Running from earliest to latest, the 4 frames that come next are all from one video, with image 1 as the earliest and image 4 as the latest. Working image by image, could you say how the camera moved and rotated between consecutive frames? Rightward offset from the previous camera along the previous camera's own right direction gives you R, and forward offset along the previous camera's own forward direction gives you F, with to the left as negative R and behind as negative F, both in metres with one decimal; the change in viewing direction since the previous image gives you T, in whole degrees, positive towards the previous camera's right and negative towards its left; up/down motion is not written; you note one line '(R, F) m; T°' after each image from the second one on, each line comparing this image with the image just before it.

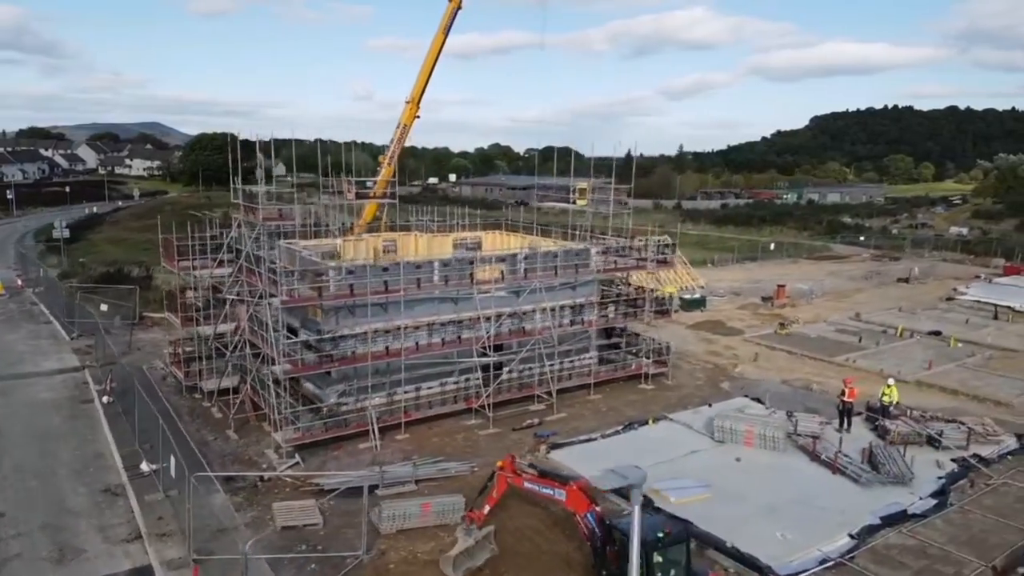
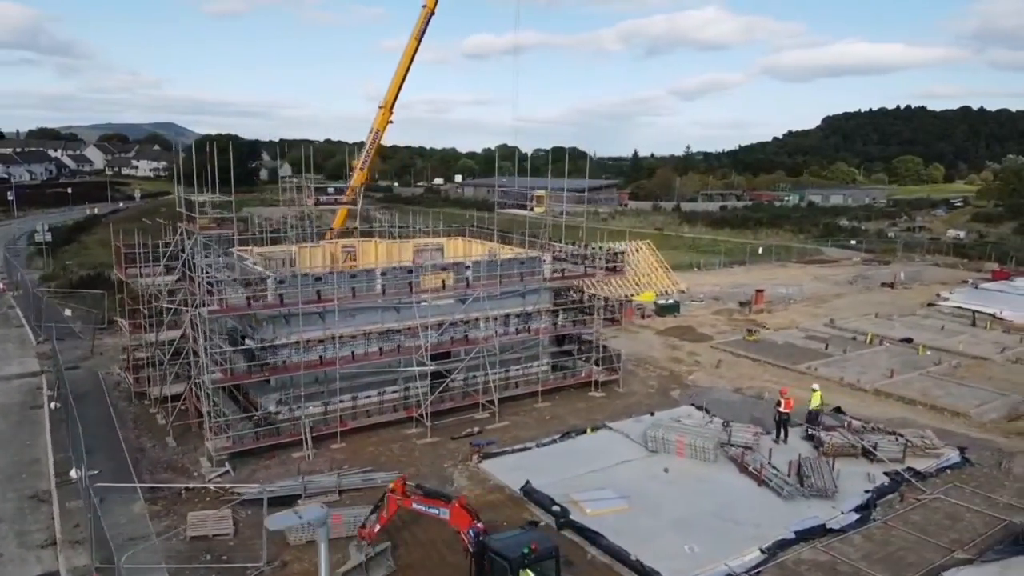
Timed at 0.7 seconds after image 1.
(+1.5, 0.0) m; -1°
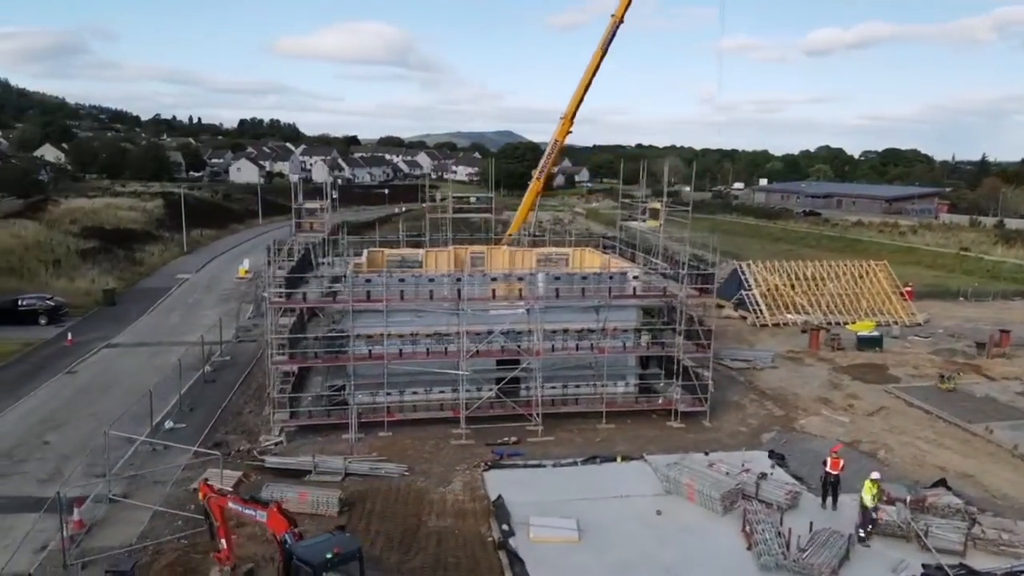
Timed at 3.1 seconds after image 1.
(+5.4, +1.0) m; -23°
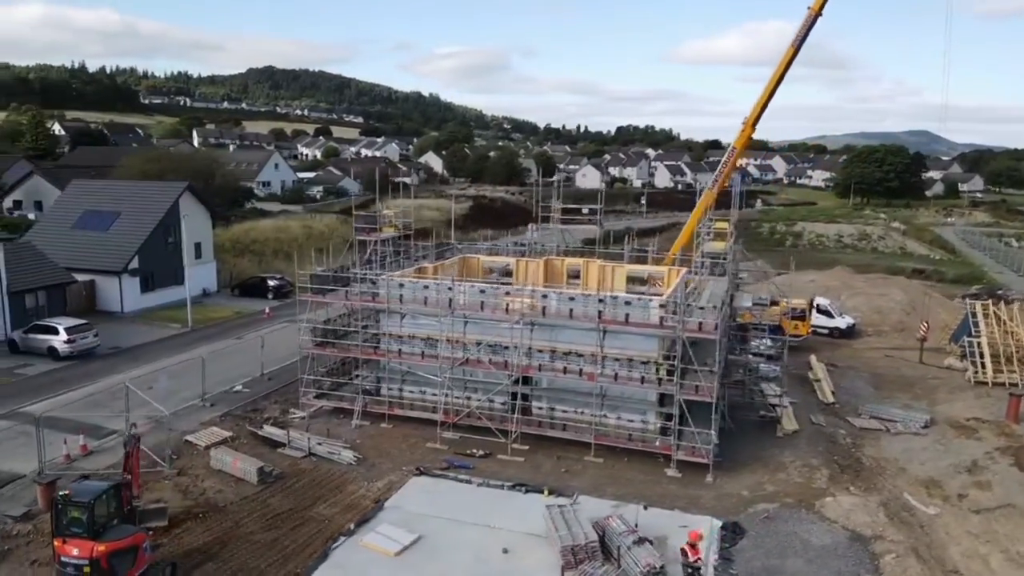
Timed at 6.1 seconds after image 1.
(+8.1, +2.1) m; -29°
